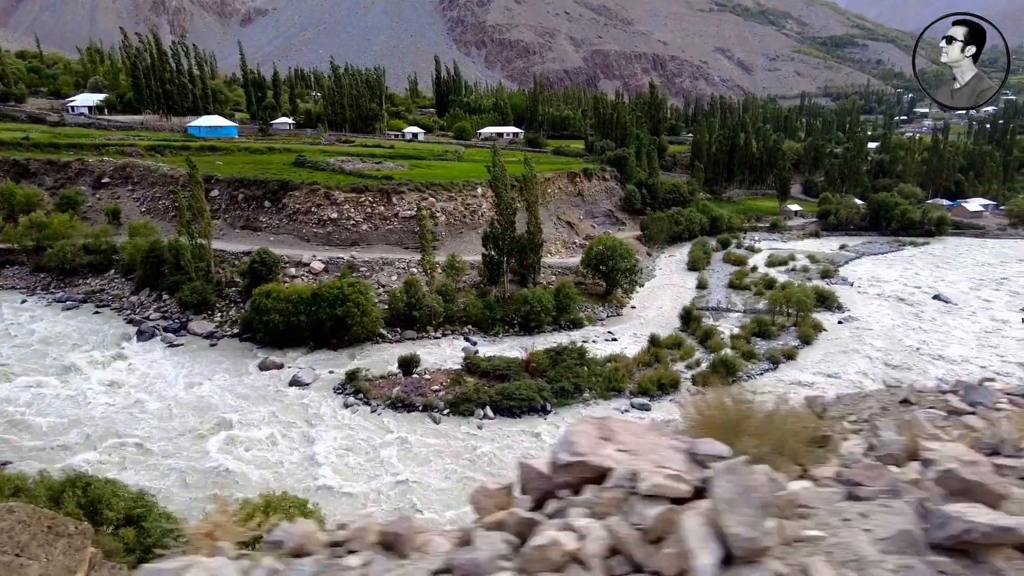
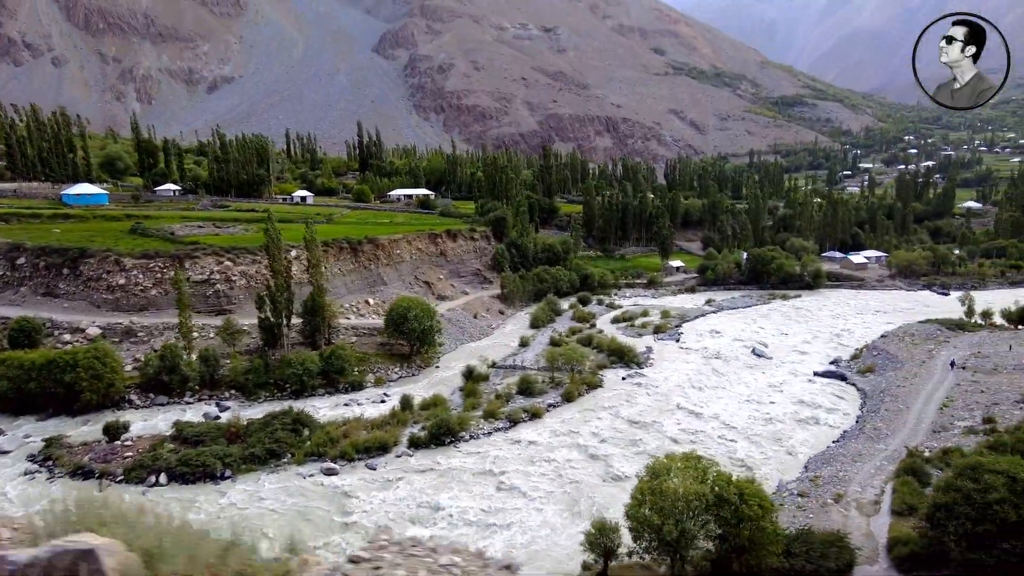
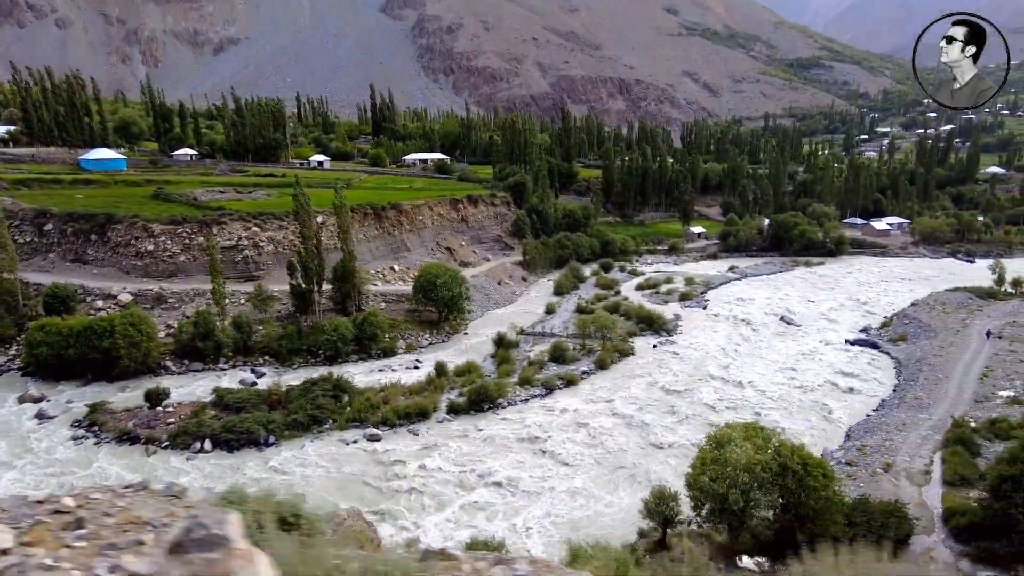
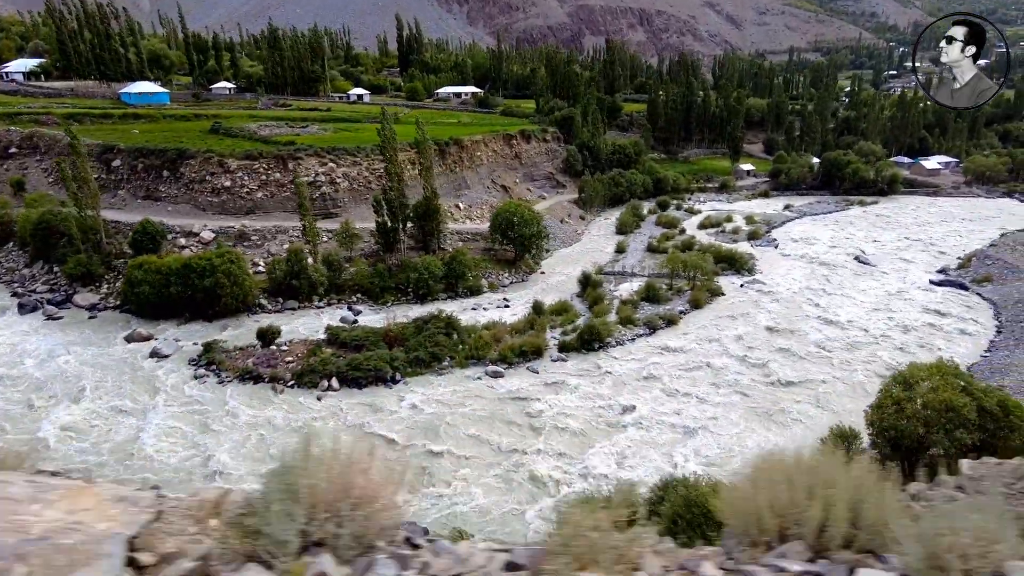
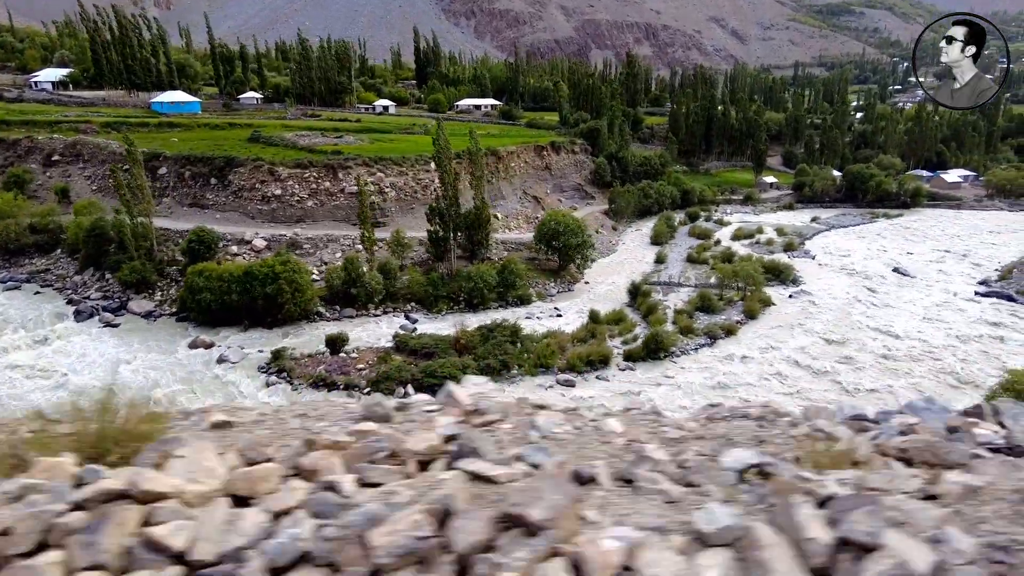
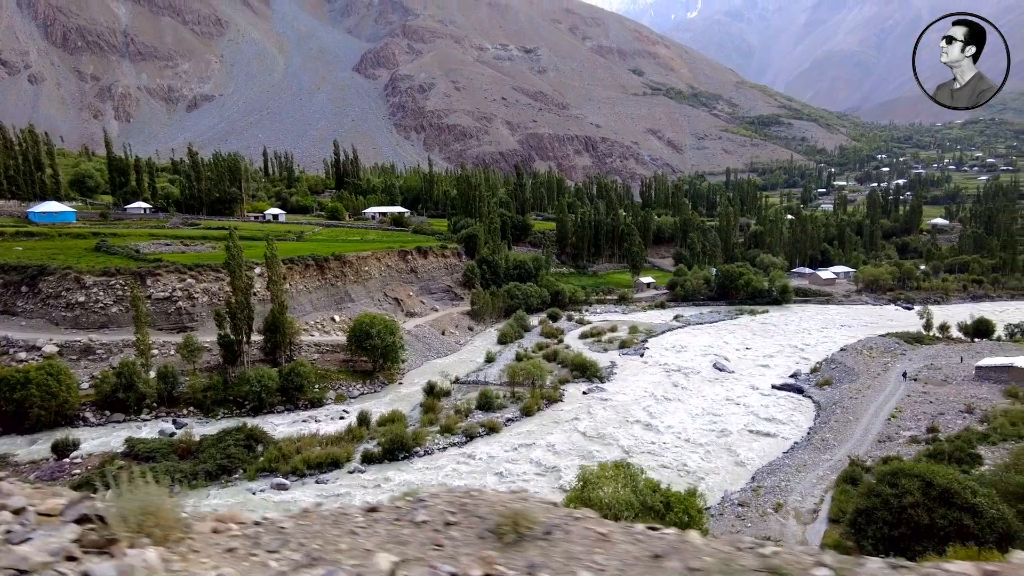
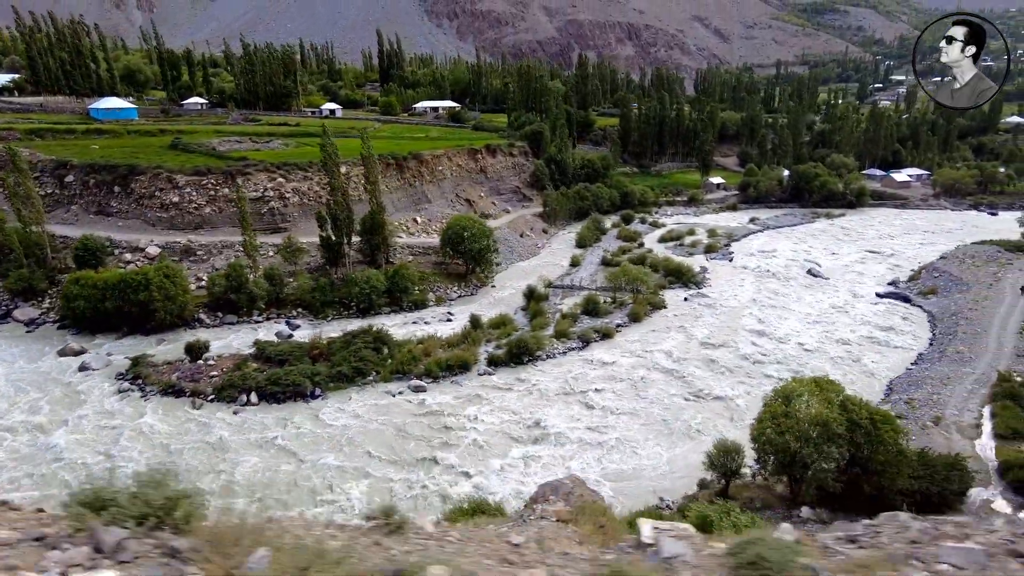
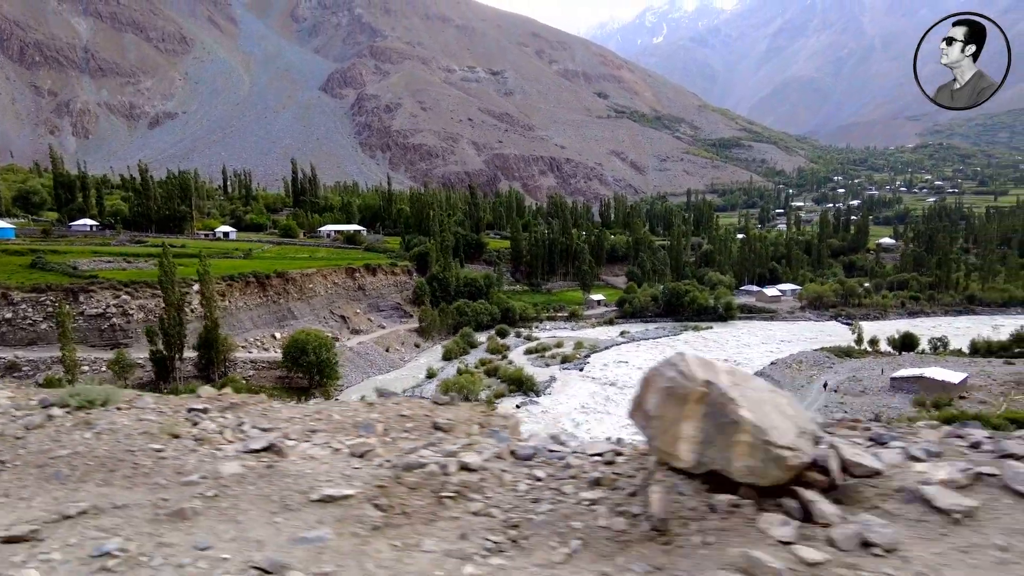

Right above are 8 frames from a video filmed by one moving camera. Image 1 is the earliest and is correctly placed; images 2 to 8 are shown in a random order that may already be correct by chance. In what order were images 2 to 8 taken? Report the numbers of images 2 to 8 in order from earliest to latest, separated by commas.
5, 4, 7, 3, 2, 6, 8
